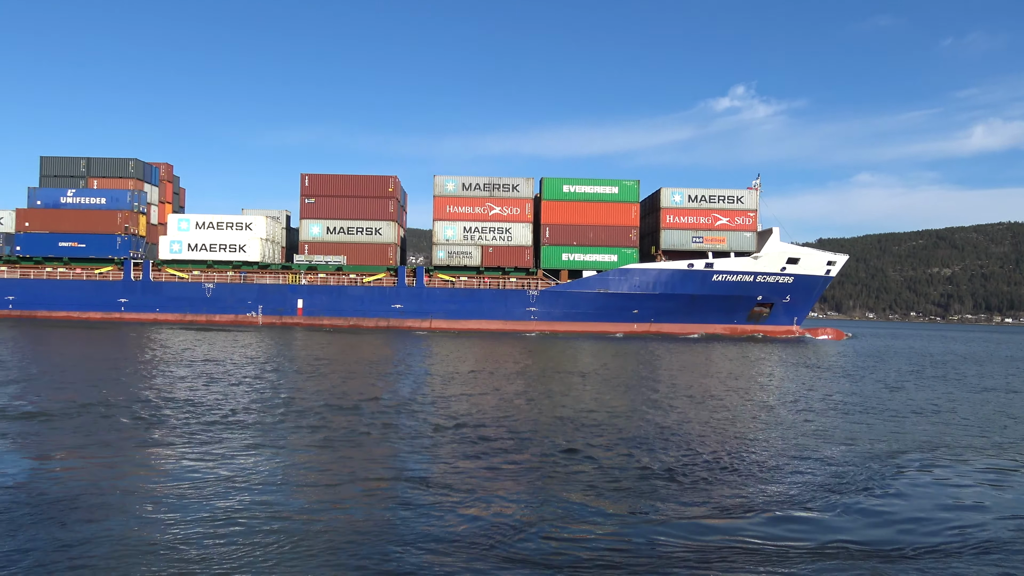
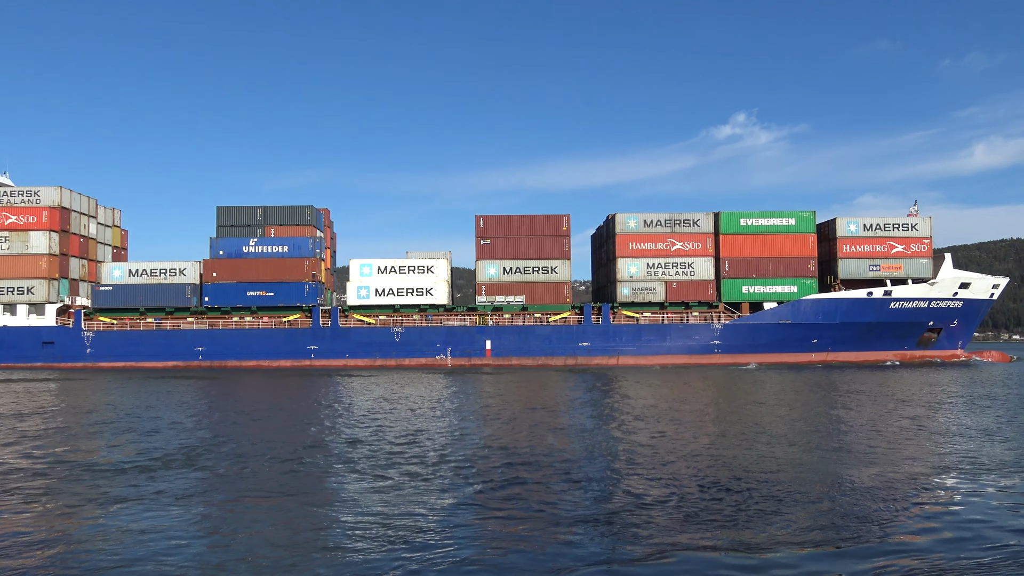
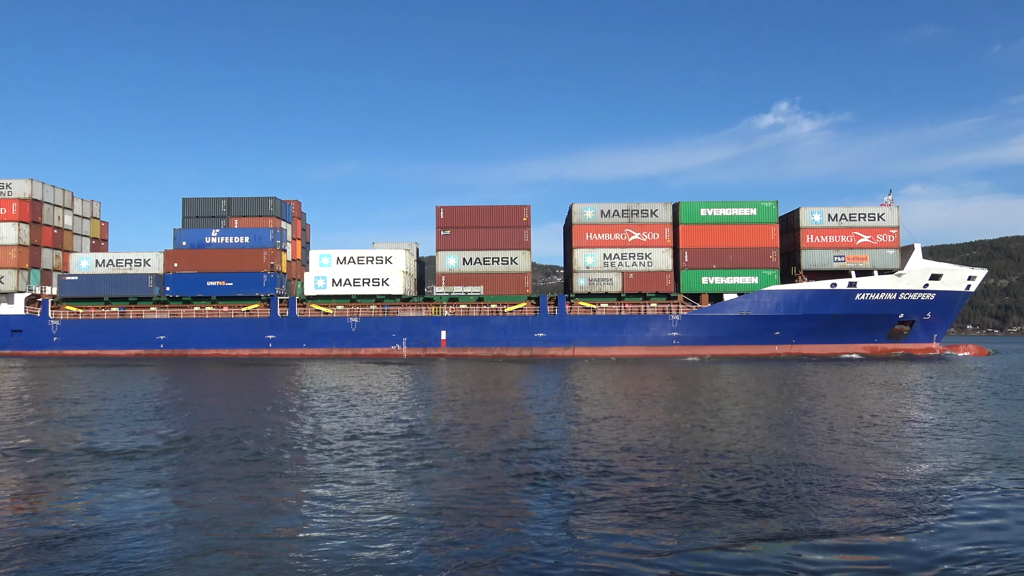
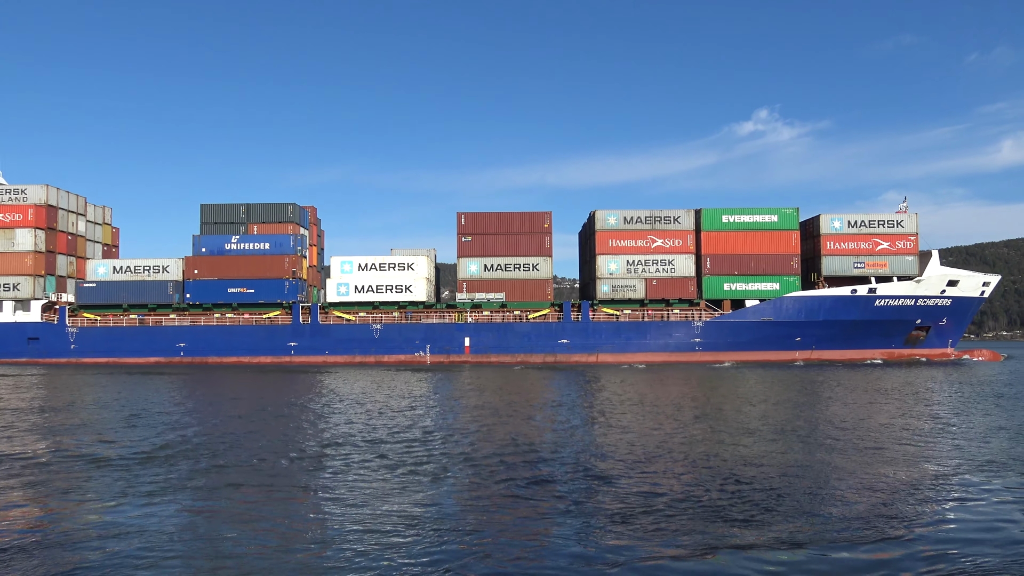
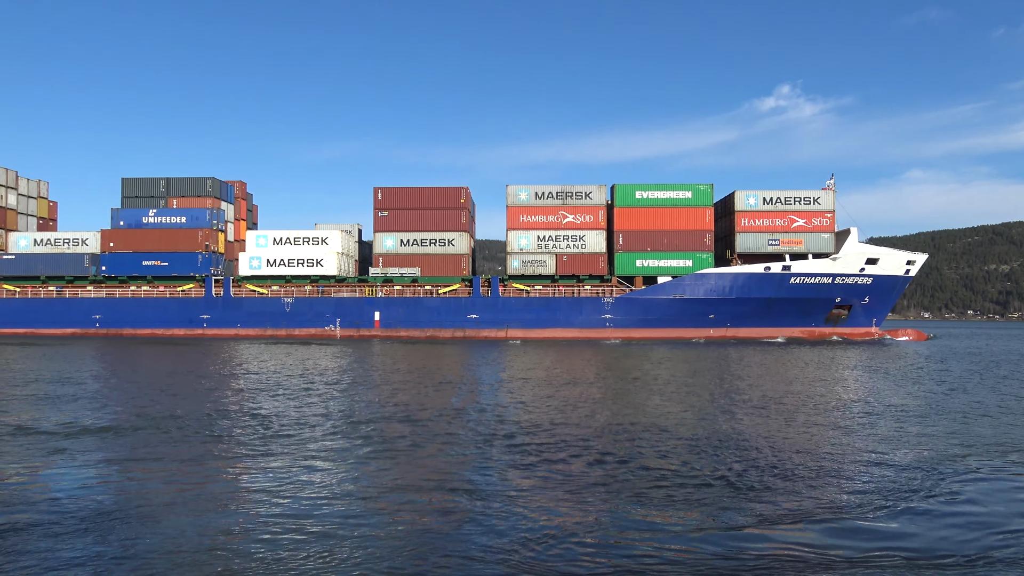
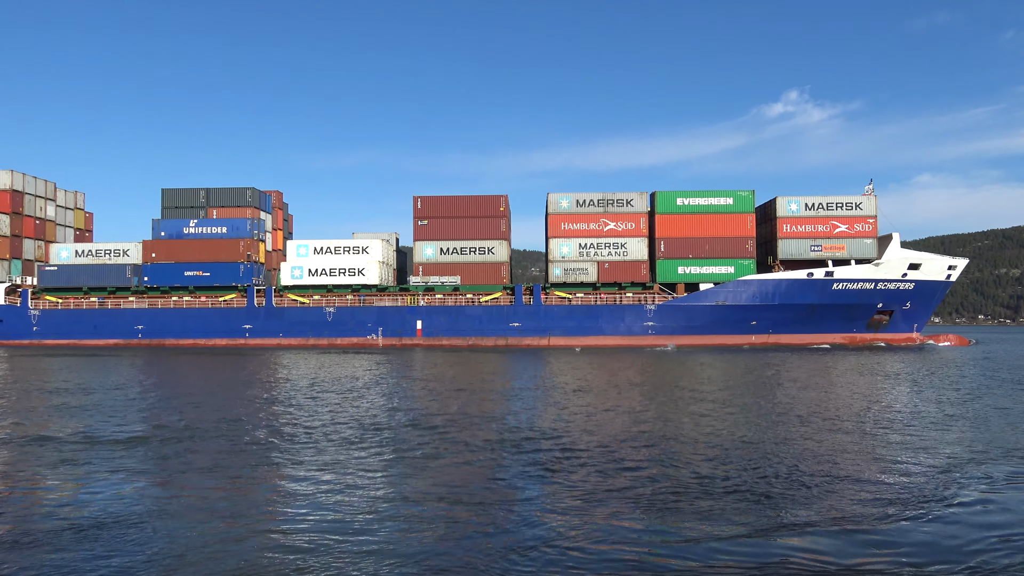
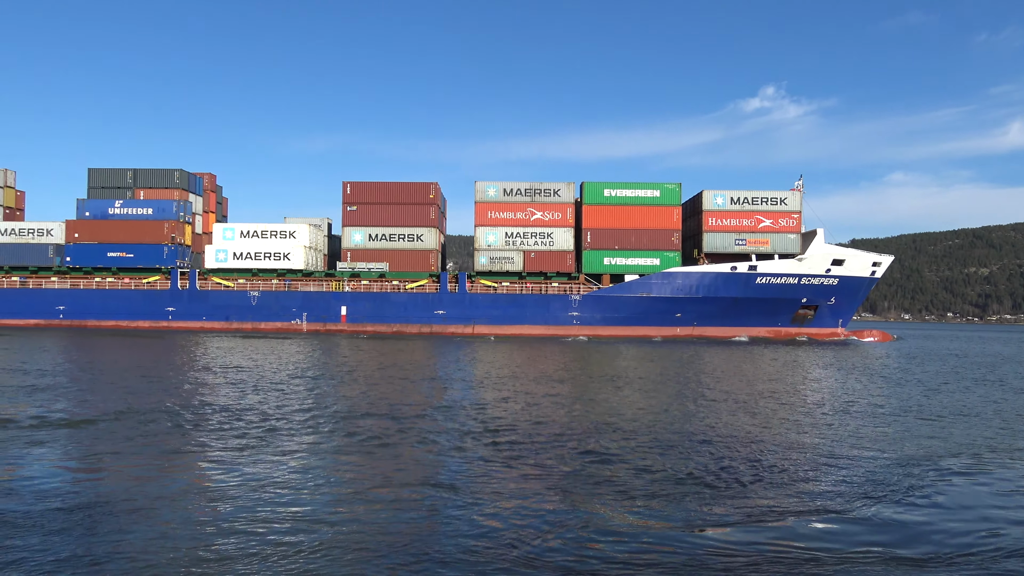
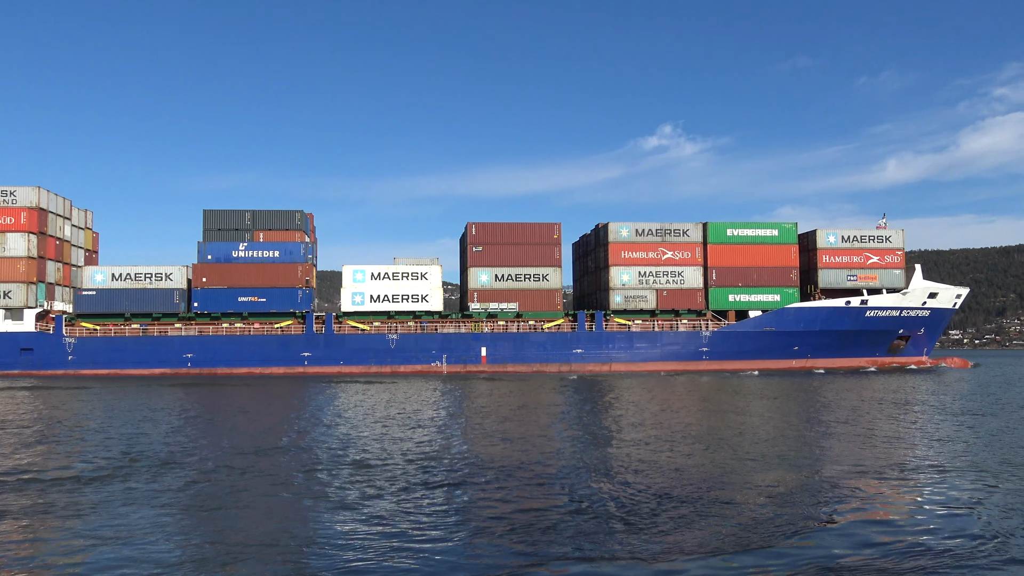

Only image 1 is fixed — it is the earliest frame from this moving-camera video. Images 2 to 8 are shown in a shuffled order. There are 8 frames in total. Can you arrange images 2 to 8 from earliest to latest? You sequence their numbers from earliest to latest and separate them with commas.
7, 5, 6, 3, 4, 2, 8
